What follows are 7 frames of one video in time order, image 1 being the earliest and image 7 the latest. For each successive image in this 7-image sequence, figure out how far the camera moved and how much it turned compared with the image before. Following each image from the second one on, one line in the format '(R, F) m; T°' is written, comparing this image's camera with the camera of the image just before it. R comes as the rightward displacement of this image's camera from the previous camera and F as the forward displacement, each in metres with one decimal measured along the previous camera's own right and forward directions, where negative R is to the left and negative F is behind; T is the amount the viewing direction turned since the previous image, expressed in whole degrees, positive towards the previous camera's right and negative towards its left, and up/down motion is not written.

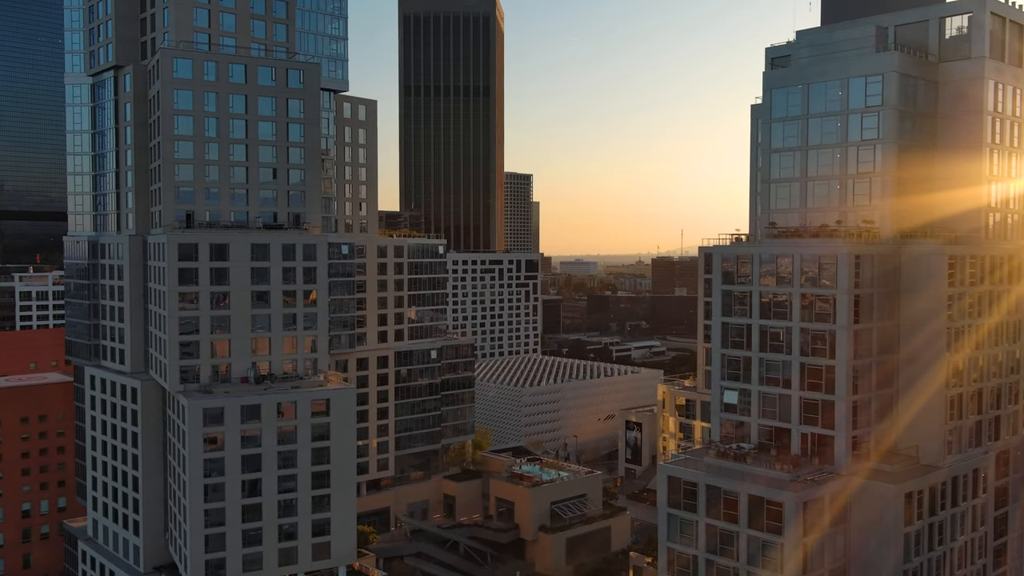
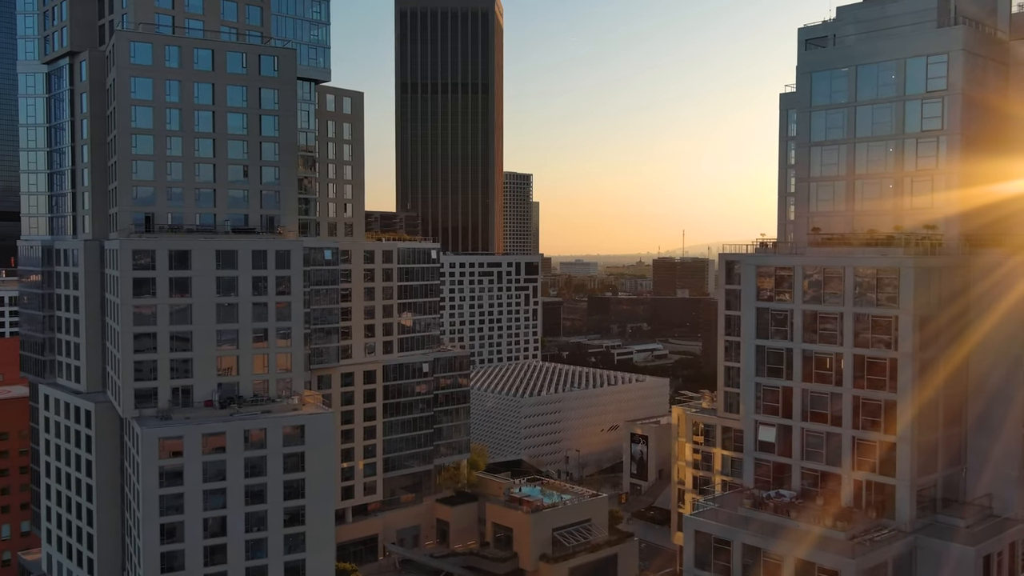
(+0.1, +8.7) m; 0°
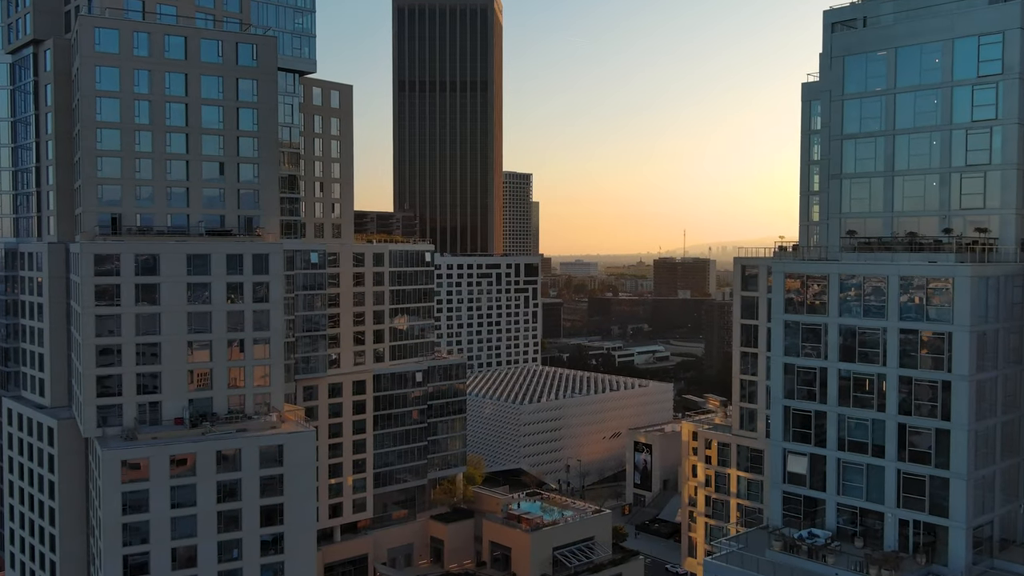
(+0.2, +5.7) m; 0°
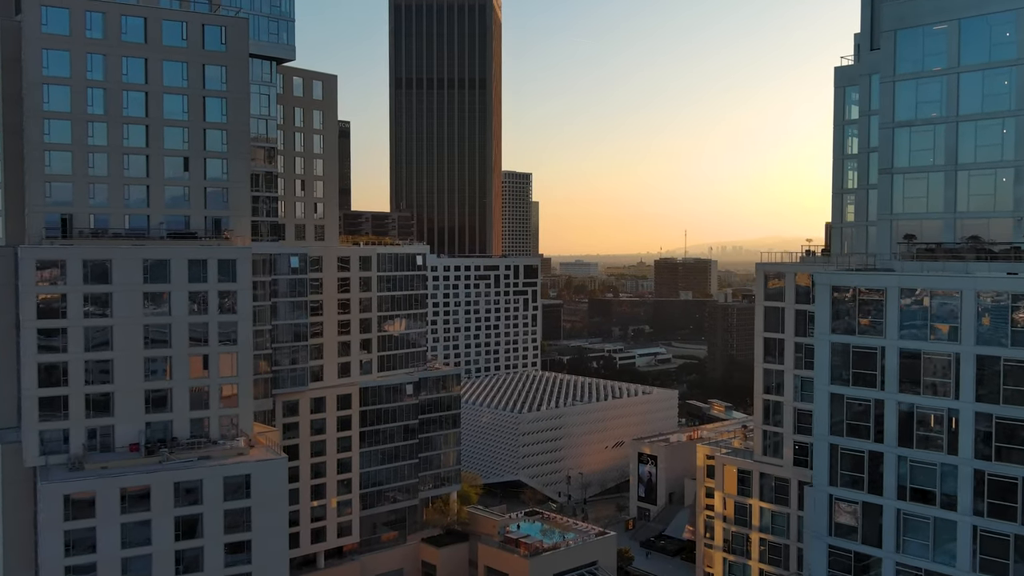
(+0.3, +7.0) m; 0°
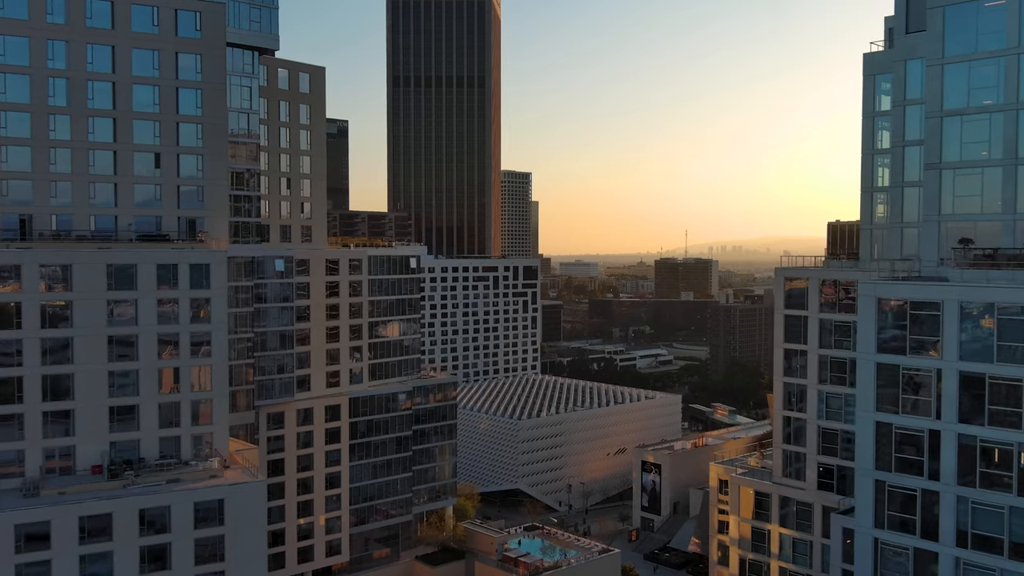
(+0.1, +4.8) m; 0°
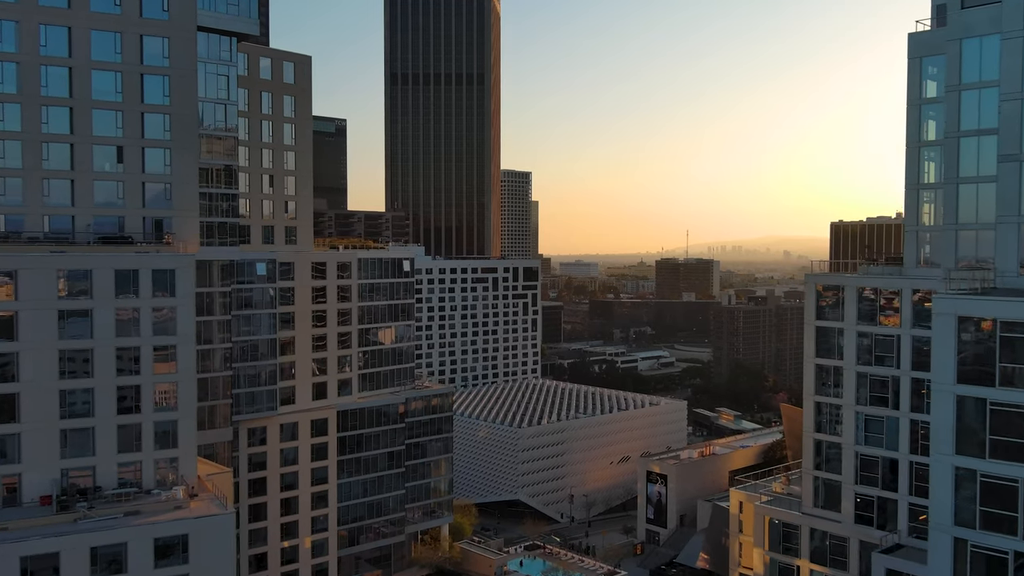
(0.0, +5.7) m; 0°
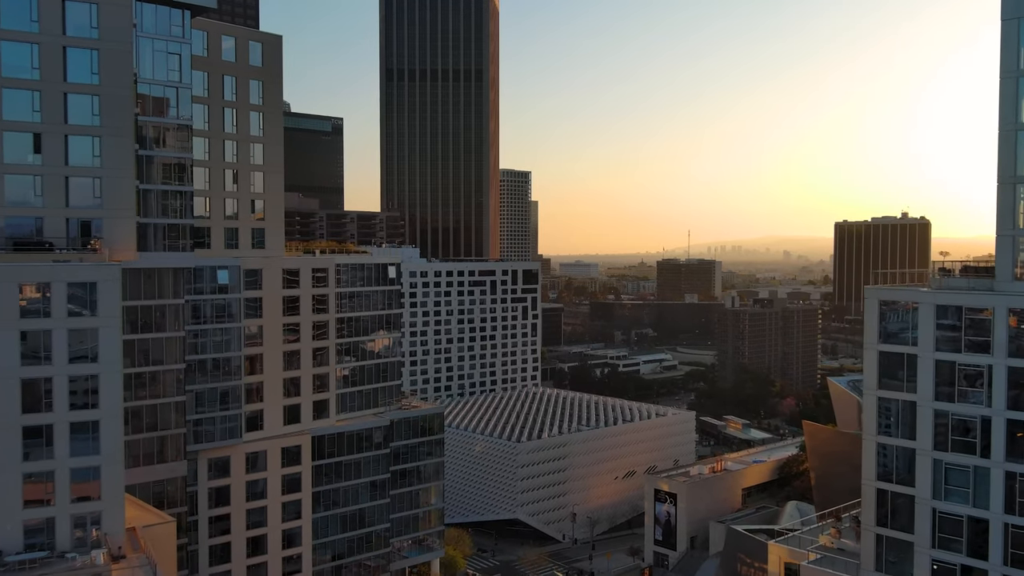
(+0.2, +8.9) m; 0°
